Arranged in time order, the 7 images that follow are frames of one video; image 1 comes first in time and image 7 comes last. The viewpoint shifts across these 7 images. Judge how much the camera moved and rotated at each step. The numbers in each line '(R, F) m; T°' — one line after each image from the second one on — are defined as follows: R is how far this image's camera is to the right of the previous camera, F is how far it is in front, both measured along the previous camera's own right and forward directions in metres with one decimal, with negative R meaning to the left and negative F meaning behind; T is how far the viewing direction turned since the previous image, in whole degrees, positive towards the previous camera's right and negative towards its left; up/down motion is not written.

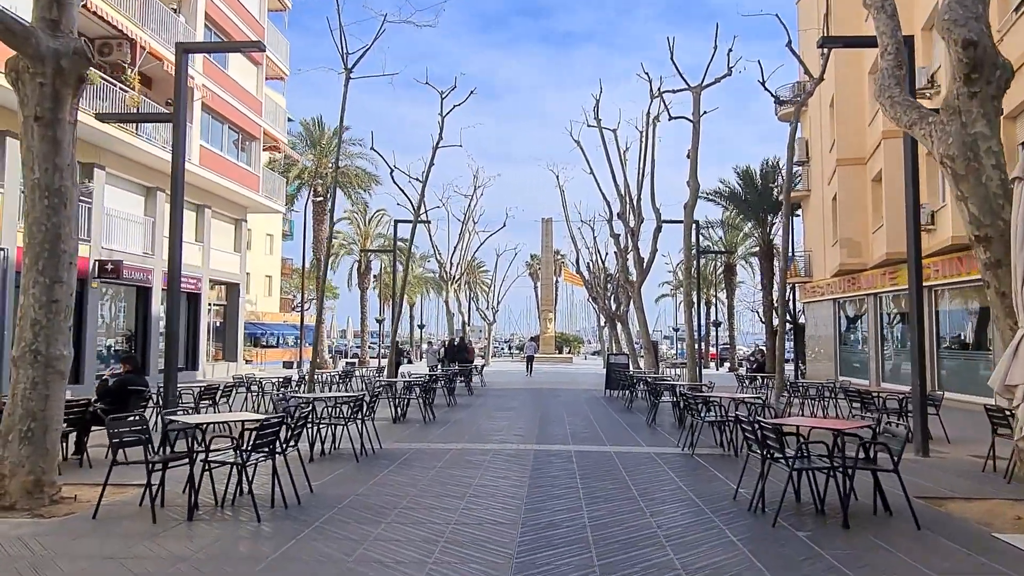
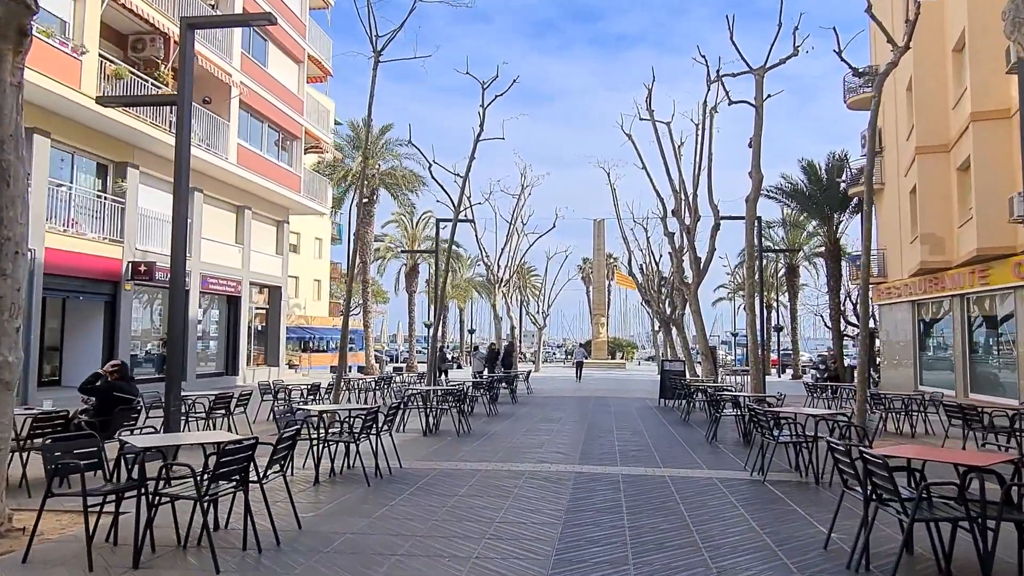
(+0.2, +1.3) m; -4°
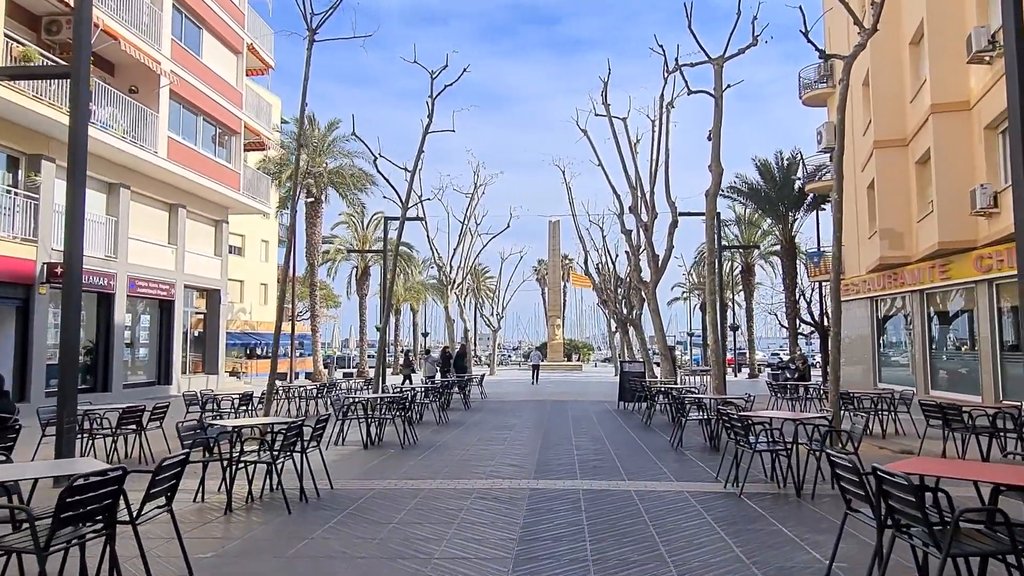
(+0.1, +1.0) m; +3°
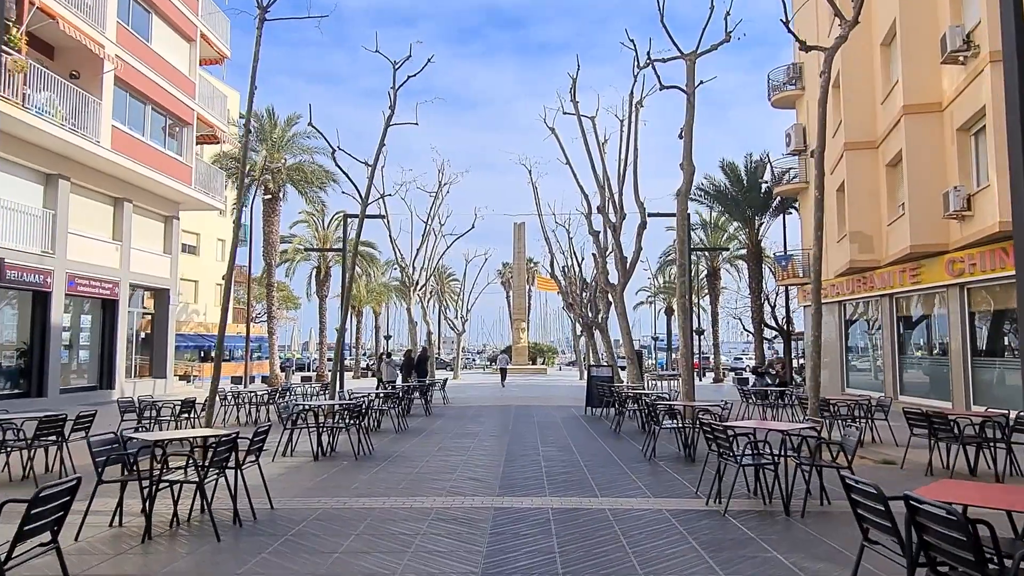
(0.0, +0.7) m; +3°
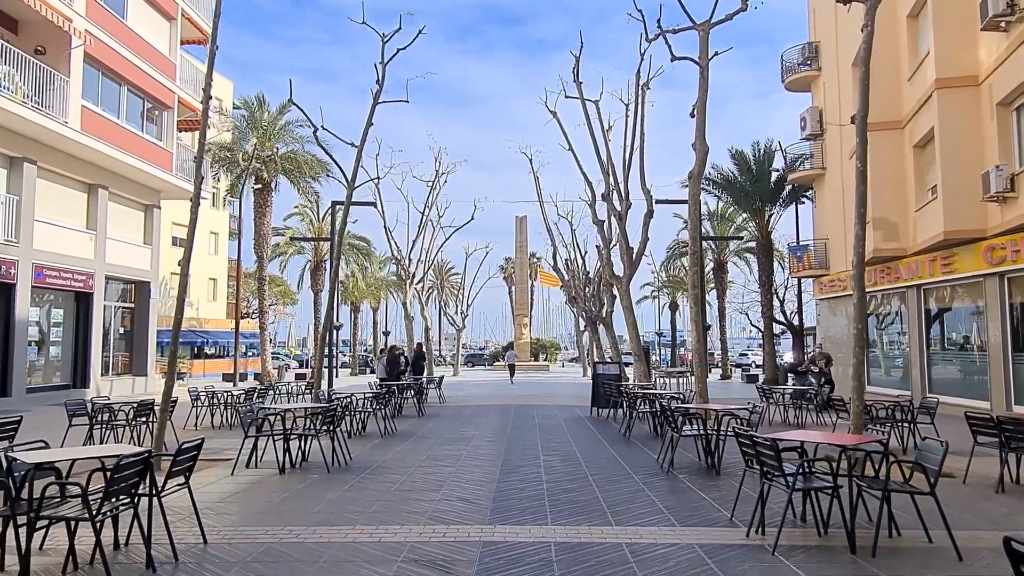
(+0.1, +1.4) m; 0°
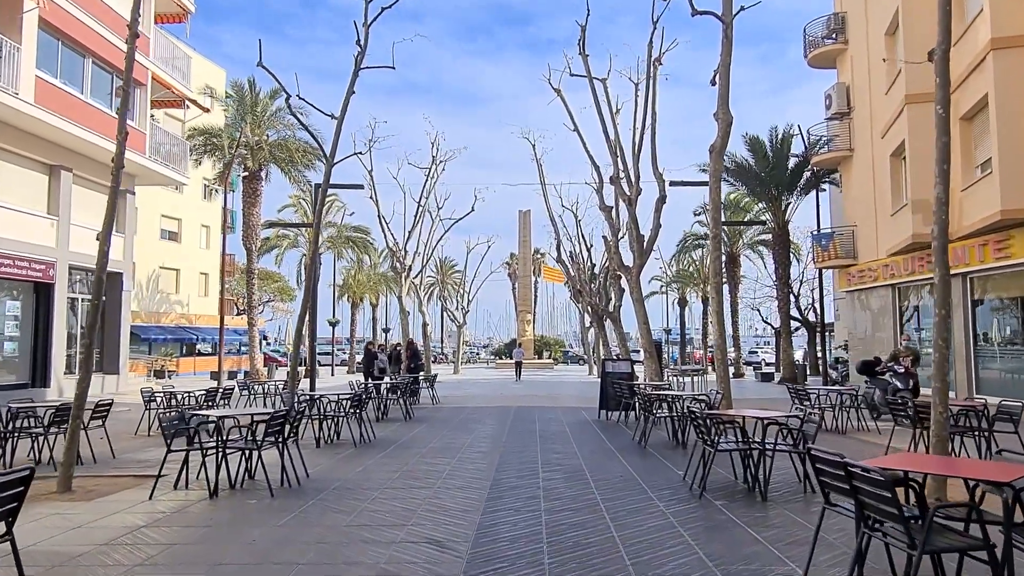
(+0.1, +1.8) m; 0°
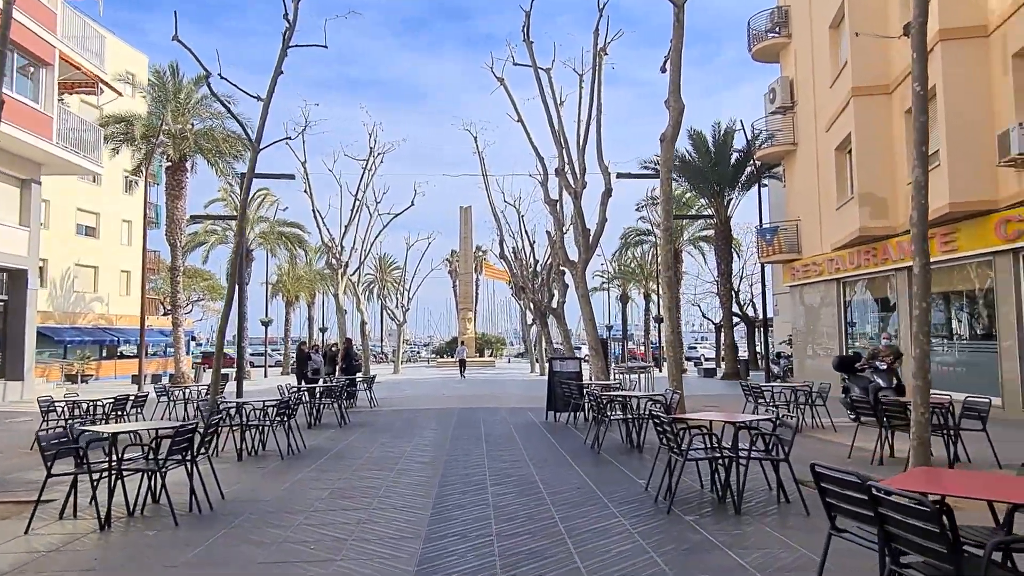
(0.0, +0.8) m; +5°
